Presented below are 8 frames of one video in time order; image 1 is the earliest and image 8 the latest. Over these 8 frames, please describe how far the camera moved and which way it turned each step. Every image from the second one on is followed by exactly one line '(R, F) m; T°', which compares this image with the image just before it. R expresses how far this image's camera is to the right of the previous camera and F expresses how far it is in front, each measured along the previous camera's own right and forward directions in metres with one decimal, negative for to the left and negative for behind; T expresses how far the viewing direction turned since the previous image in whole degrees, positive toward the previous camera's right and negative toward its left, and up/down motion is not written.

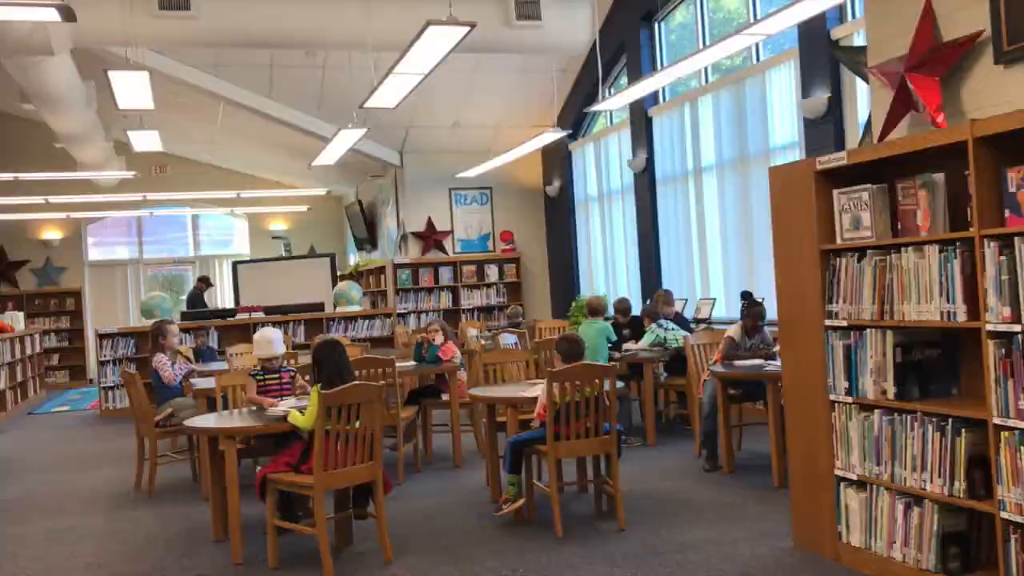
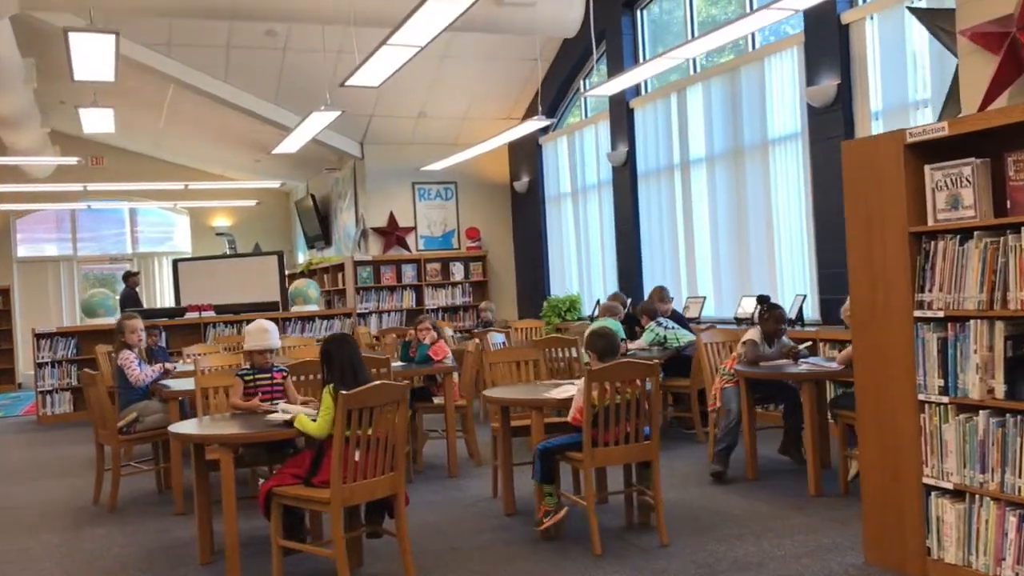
(-0.4, +0.5) m; +4°
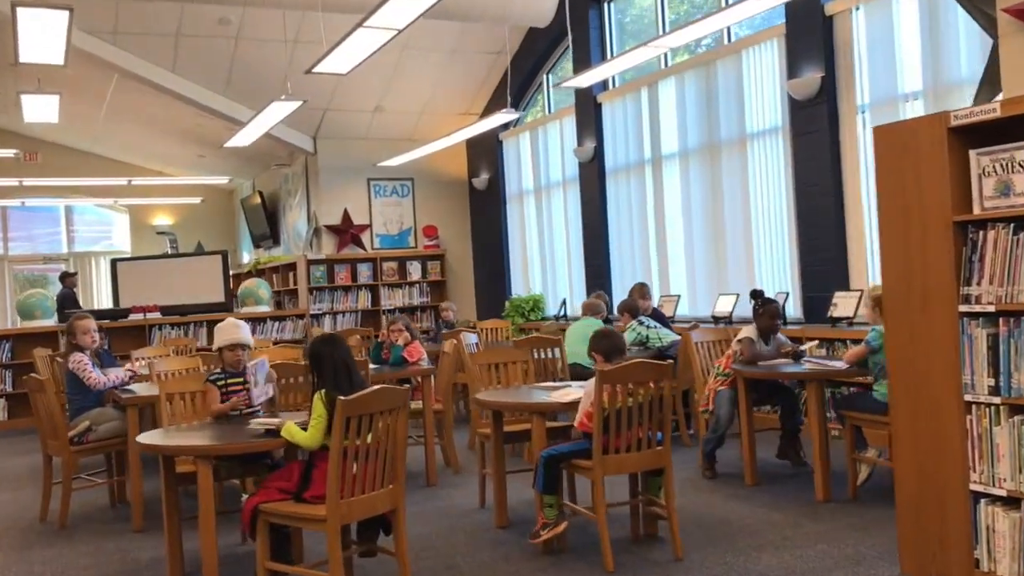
(-0.2, +0.3) m; +4°
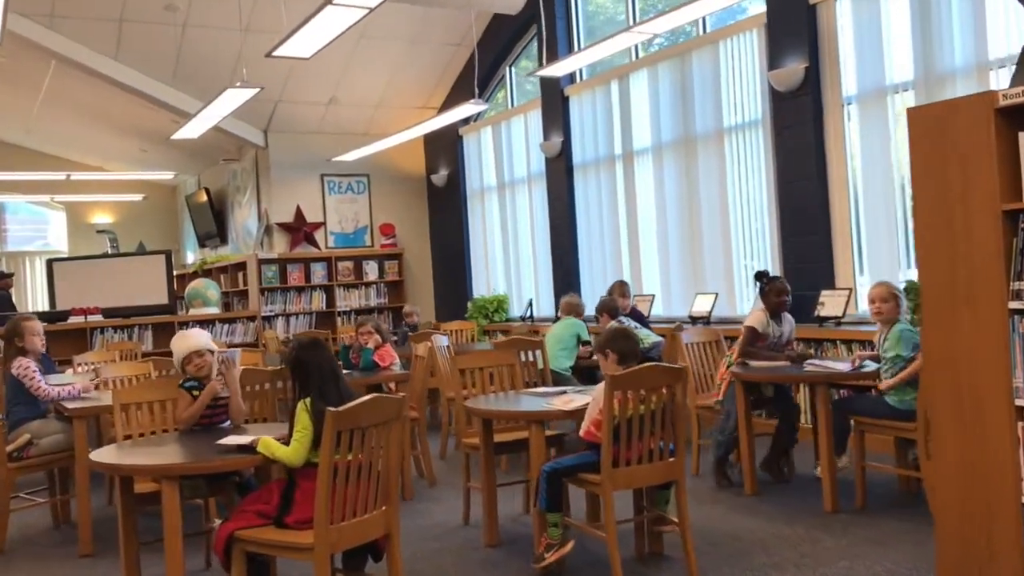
(-0.2, +0.3) m; +3°
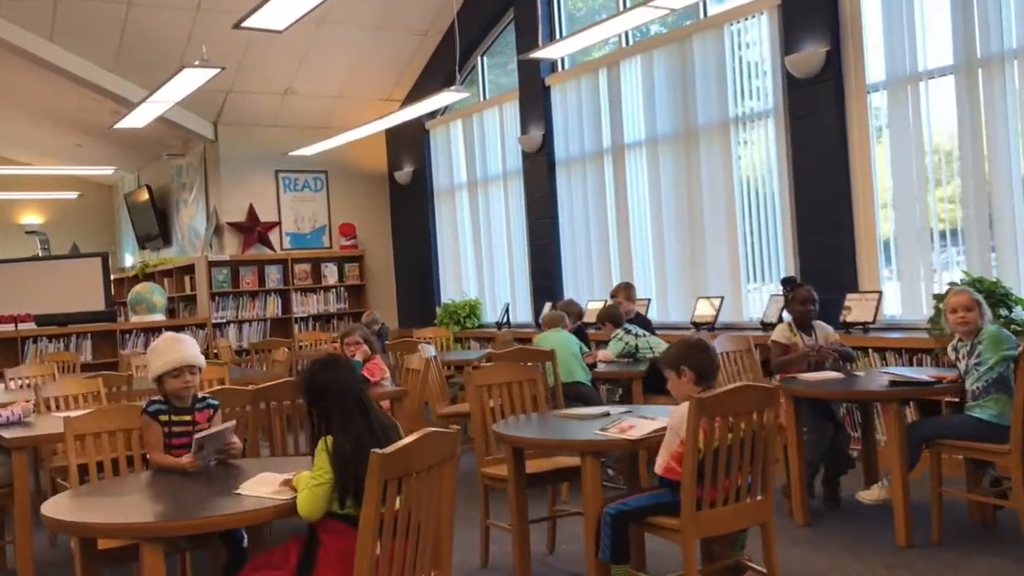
(-0.3, +0.6) m; +4°
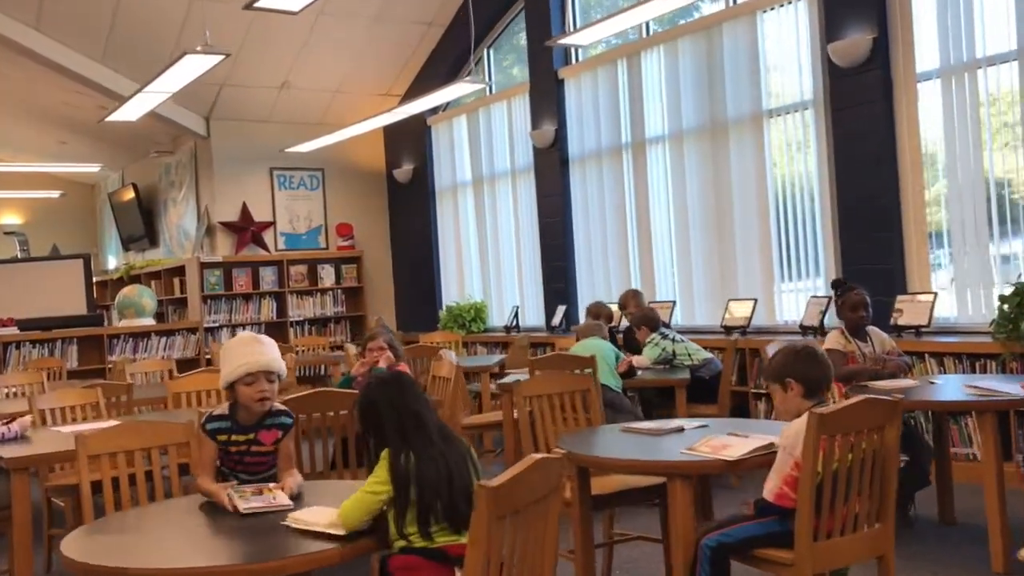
(-0.3, +0.4) m; +1°
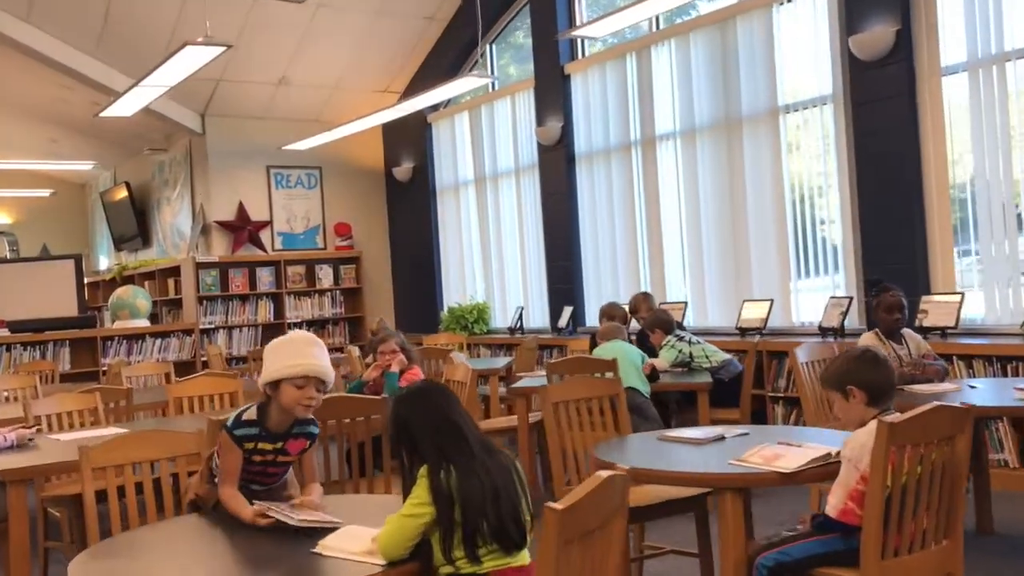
(-0.1, +0.2) m; +1°
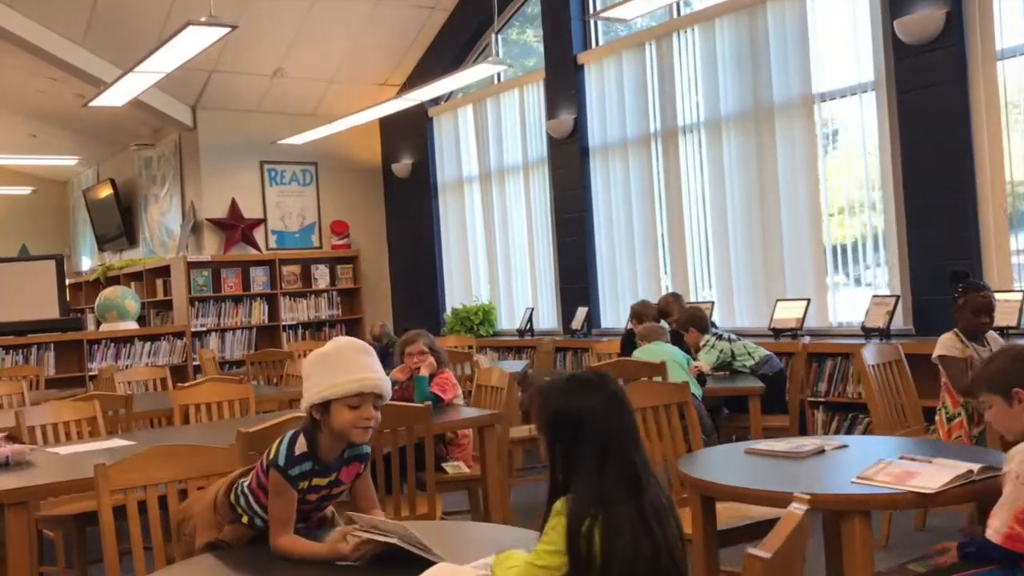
(-0.2, +0.4) m; +1°
